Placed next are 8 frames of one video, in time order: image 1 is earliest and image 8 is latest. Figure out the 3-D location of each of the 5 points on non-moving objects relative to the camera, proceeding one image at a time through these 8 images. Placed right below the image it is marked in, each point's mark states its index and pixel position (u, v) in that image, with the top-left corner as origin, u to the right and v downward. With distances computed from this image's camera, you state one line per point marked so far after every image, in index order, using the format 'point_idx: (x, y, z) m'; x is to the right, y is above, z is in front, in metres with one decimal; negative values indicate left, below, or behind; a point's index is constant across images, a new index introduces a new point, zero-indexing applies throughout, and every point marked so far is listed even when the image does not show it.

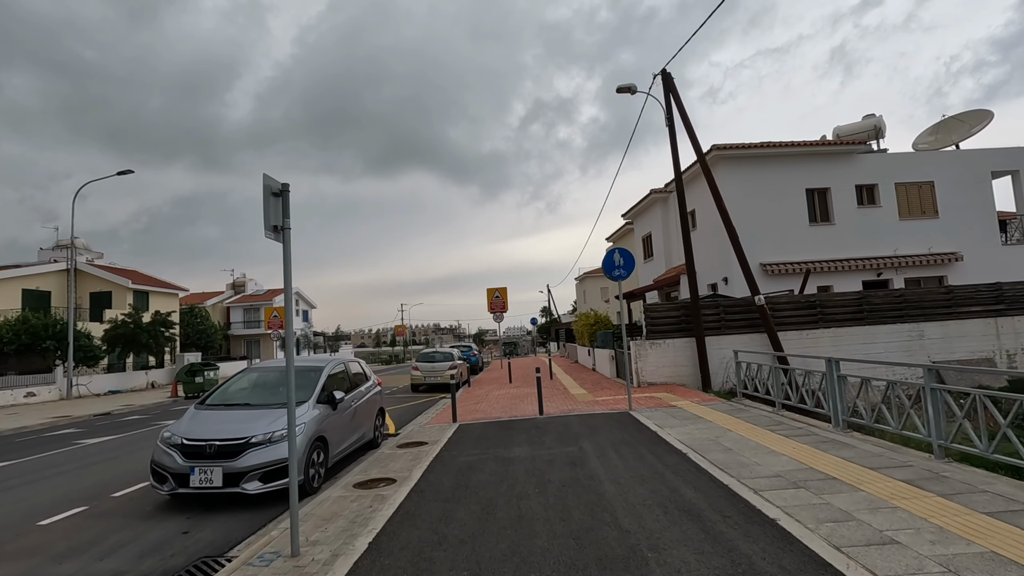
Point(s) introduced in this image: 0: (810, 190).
0: (+10.1, +3.3, +18.5) m
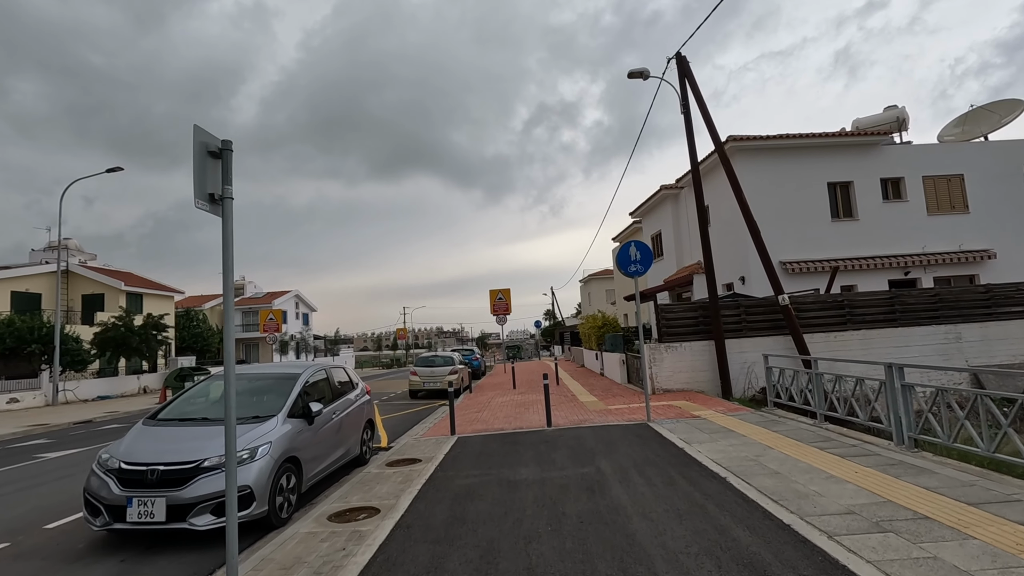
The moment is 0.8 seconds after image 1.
0: (+10.2, +3.3, +17.4) m
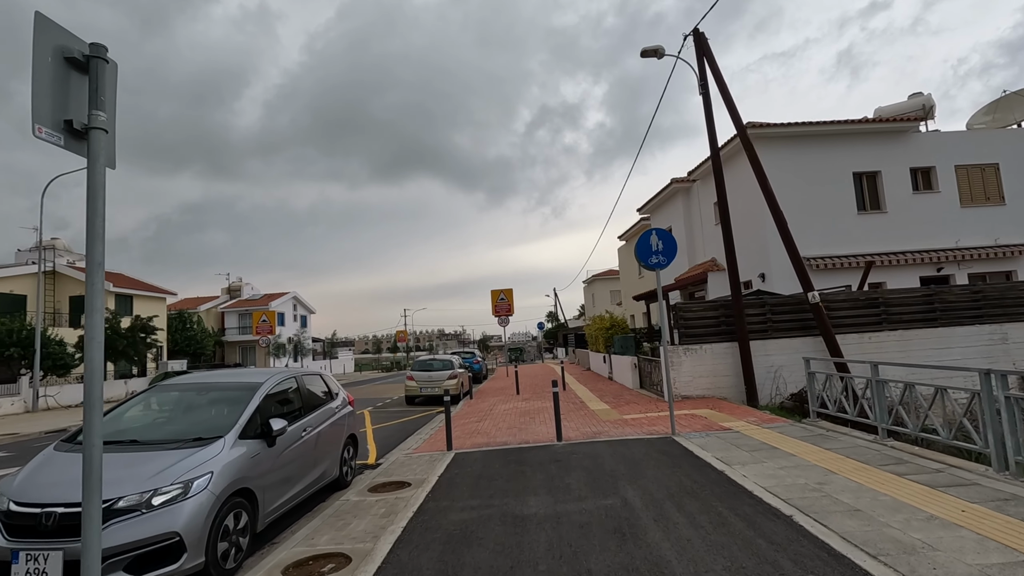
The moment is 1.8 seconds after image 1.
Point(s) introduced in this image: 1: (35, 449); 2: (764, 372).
0: (+10.3, +3.4, +16.2) m
1: (-10.8, -3.7, +12.3) m
2: (+5.6, -1.9, +12.1) m
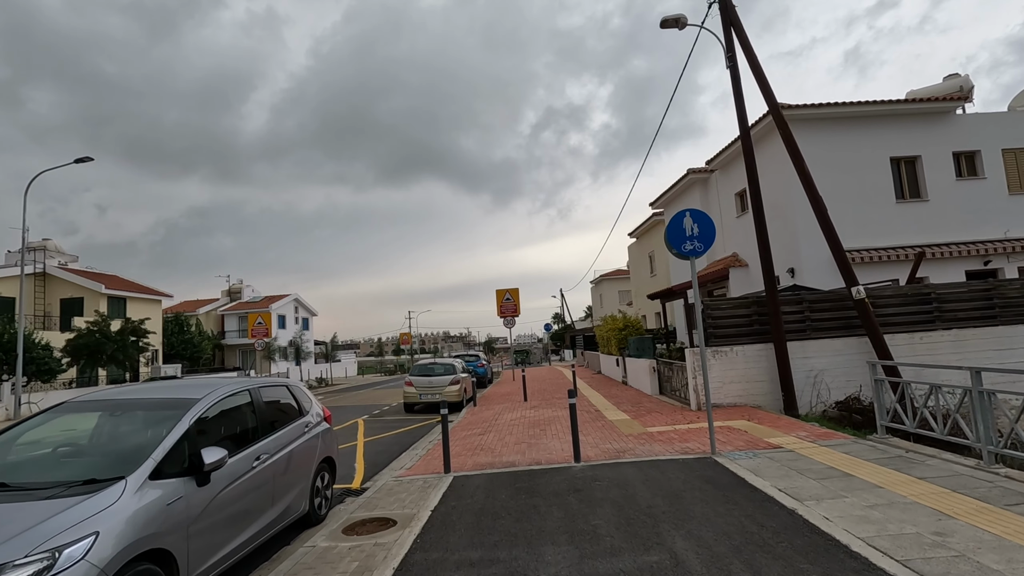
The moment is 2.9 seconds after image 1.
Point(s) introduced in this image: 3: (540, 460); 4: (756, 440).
0: (+10.5, +3.5, +14.9) m
1: (-10.6, -3.6, +11.2) m
2: (+5.7, -1.8, +10.7) m
3: (+0.4, -2.3, +7.4) m
4: (+3.3, -2.1, +7.4) m
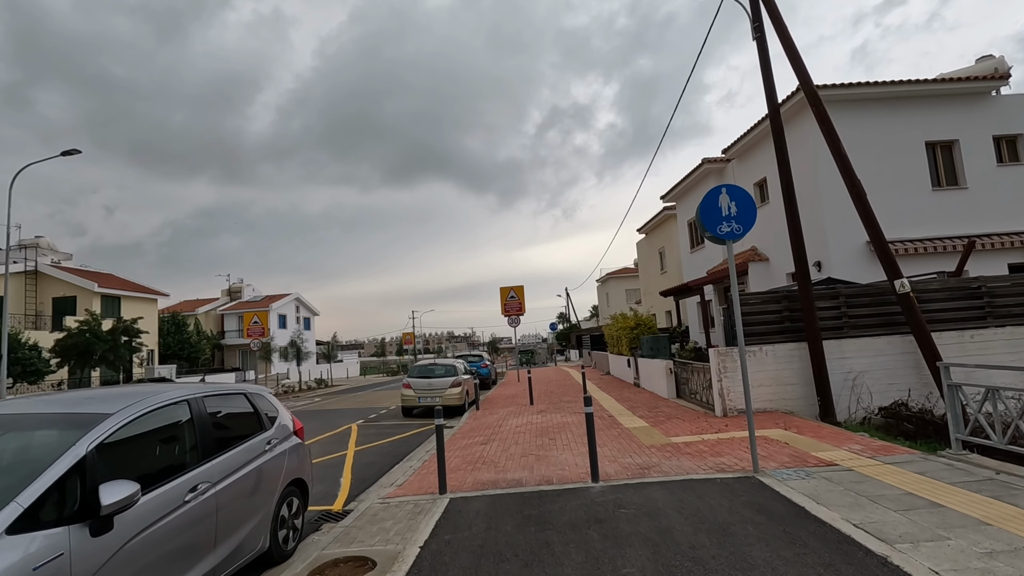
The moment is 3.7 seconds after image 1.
0: (+10.6, +3.7, +13.8) m
1: (-10.5, -3.5, +10.2) m
2: (+5.8, -1.6, +9.7) m
3: (+0.5, -2.2, +6.4) m
4: (+3.4, -1.9, +6.4) m
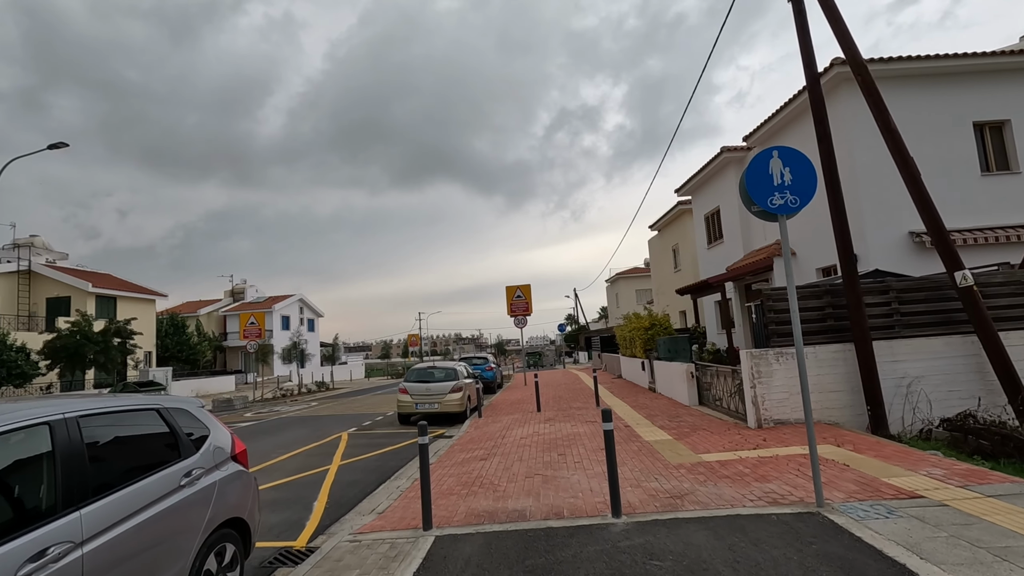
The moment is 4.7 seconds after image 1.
0: (+10.8, +3.8, +12.5) m
1: (-10.5, -3.5, +9.2) m
2: (+5.9, -1.5, +8.4) m
3: (+0.5, -2.1, +5.2) m
4: (+3.4, -1.8, +5.2) m
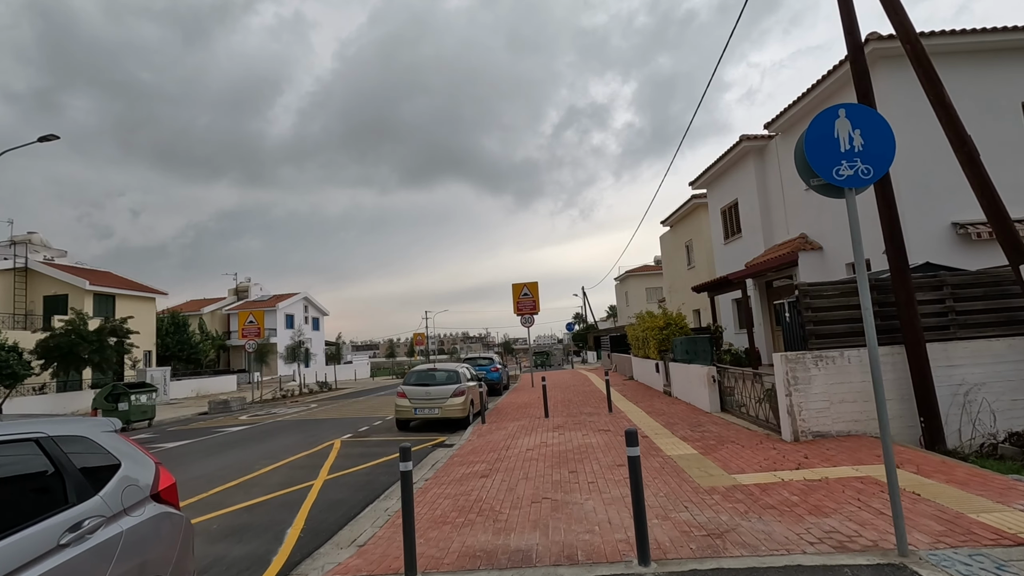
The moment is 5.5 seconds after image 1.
0: (+10.9, +3.8, +11.4) m
1: (-10.4, -3.4, +8.5) m
2: (+6.0, -1.5, +7.4) m
3: (+0.5, -2.1, +4.3) m
4: (+3.4, -1.8, +4.2) m
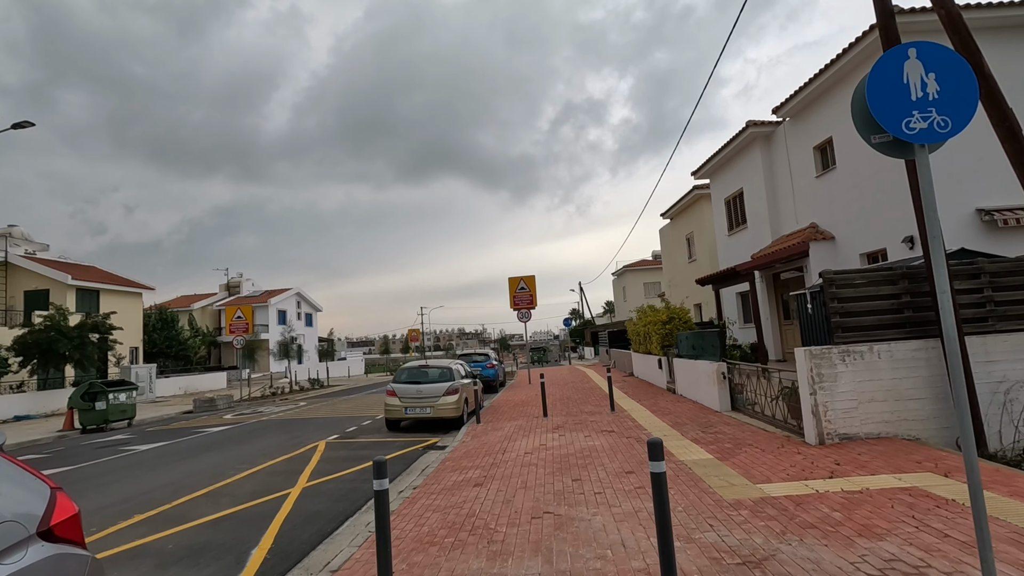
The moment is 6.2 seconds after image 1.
0: (+10.8, +4.0, +10.7) m
1: (-10.4, -3.2, +7.7) m
2: (+5.9, -1.3, +6.8) m
3: (+0.5, -1.9, +3.6) m
4: (+3.4, -1.6, +3.5) m
